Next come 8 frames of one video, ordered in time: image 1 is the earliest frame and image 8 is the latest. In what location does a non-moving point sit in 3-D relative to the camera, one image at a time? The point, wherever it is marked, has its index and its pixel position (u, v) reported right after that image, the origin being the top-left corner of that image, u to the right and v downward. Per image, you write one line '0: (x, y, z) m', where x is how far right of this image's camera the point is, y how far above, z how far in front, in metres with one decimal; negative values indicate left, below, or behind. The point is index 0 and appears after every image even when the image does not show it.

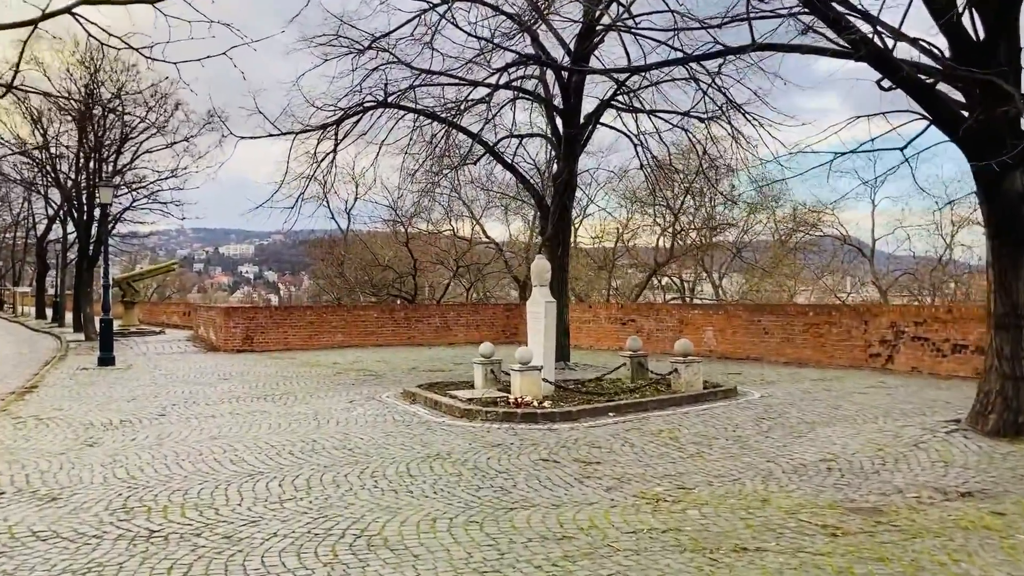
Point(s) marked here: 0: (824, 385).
0: (+4.5, -1.4, +13.4) m
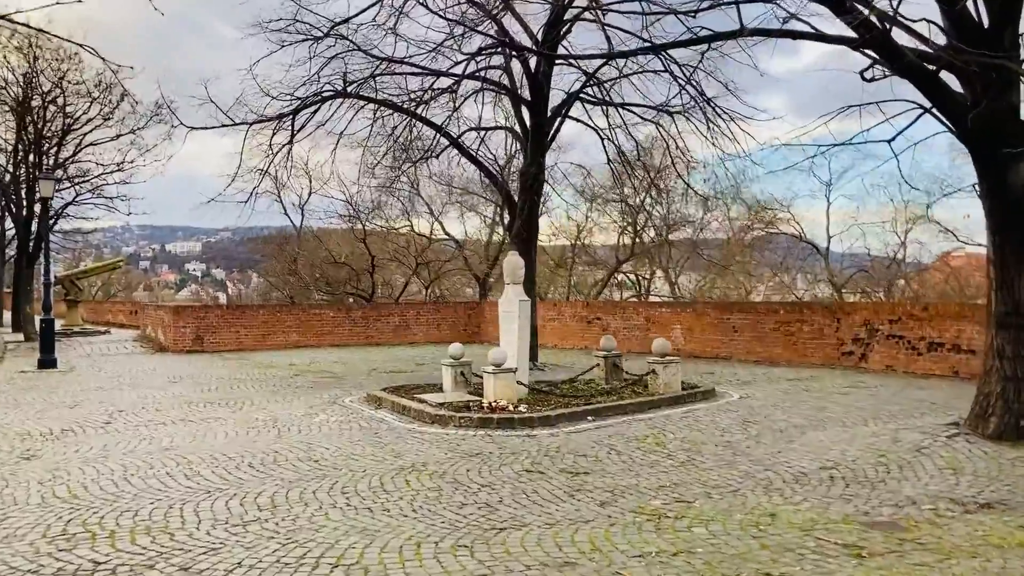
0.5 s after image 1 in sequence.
0: (+4.0, -1.4, +13.0) m
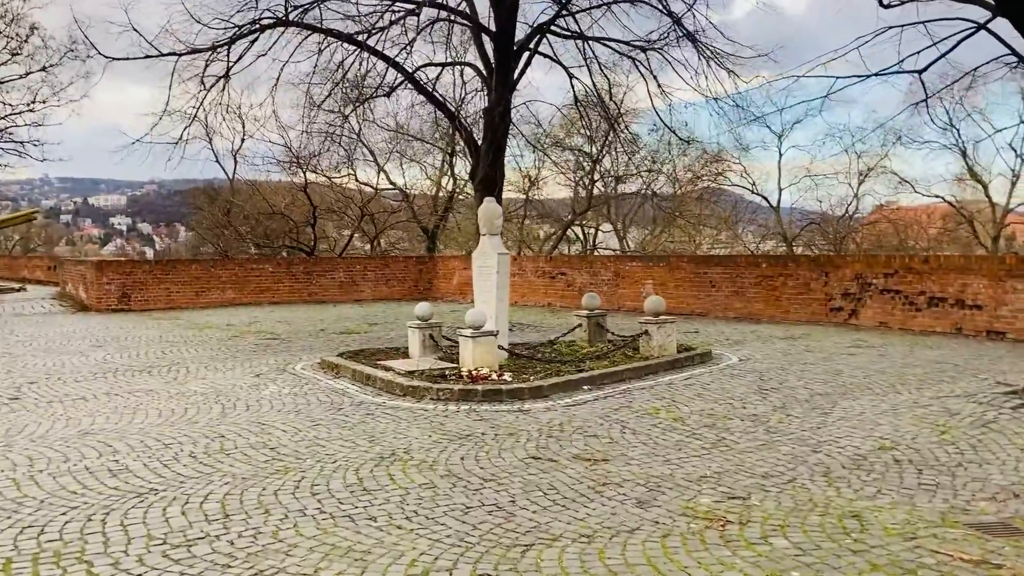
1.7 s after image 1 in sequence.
0: (+3.7, -0.7, +12.0) m
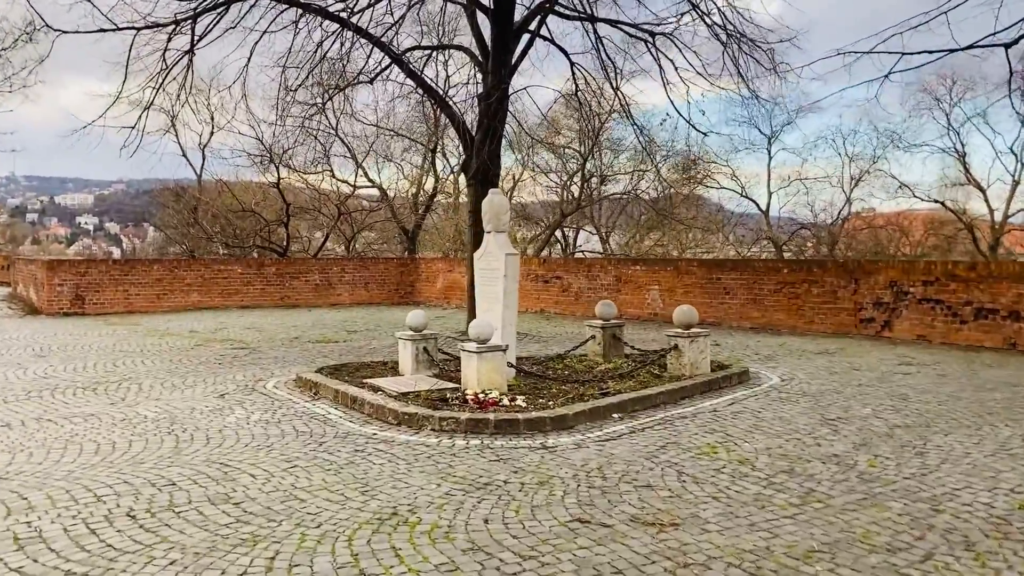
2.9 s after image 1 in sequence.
0: (+3.7, -0.8, +10.6) m
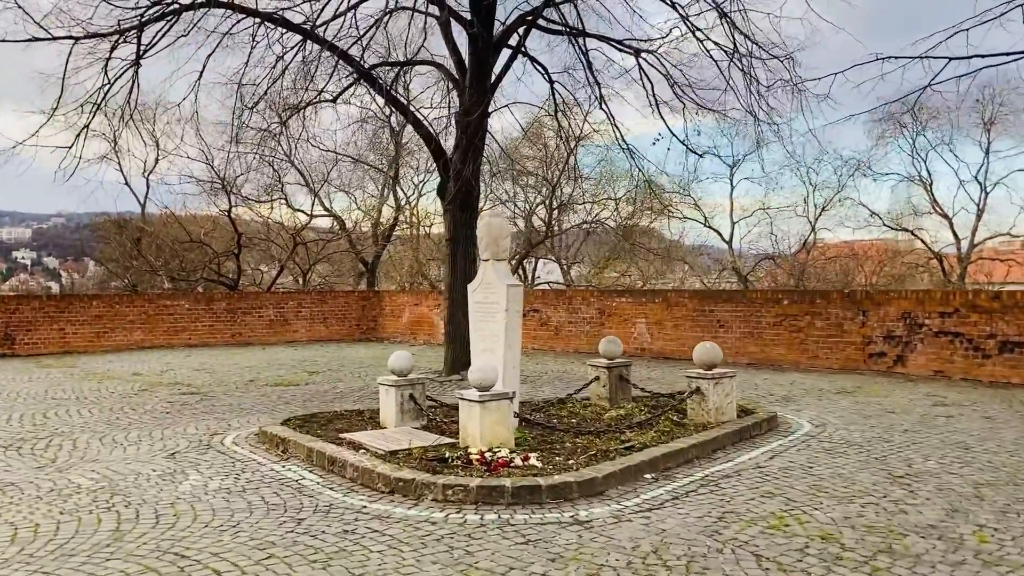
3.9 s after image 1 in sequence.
0: (+3.6, -1.2, +9.6) m
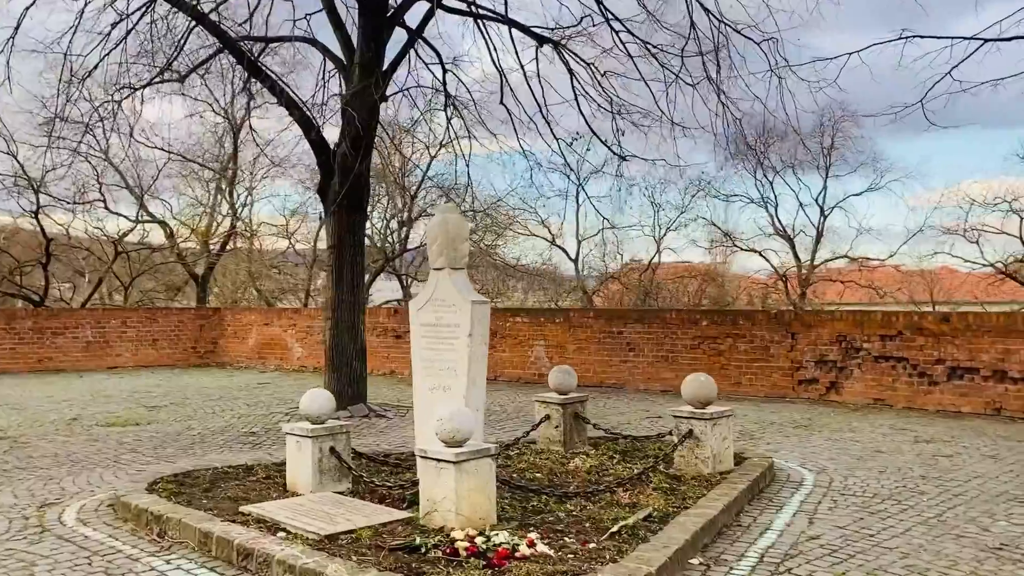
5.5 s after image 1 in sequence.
0: (+3.0, -1.4, +8.4) m
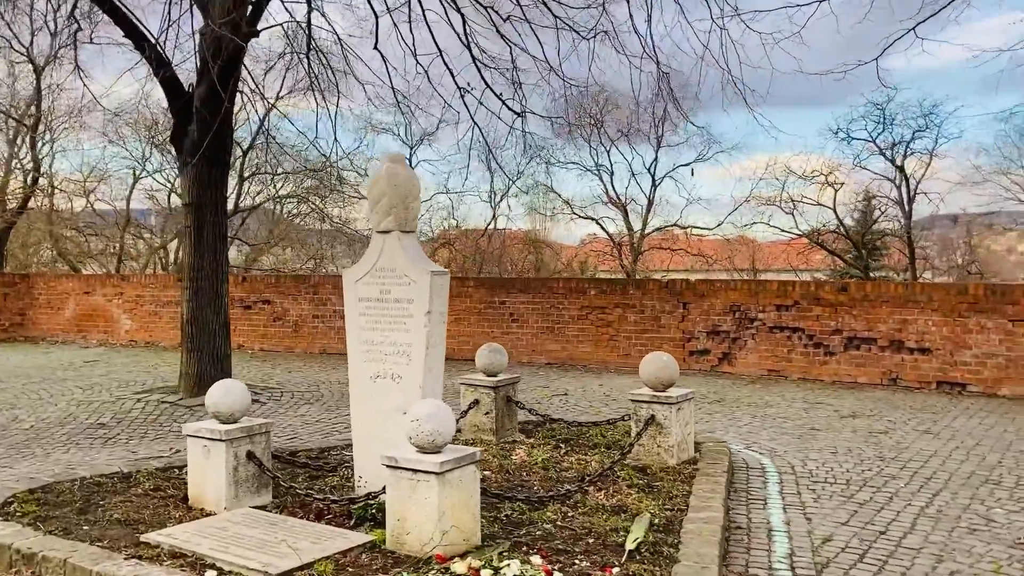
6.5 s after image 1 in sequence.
0: (+2.2, -1.1, +8.0) m
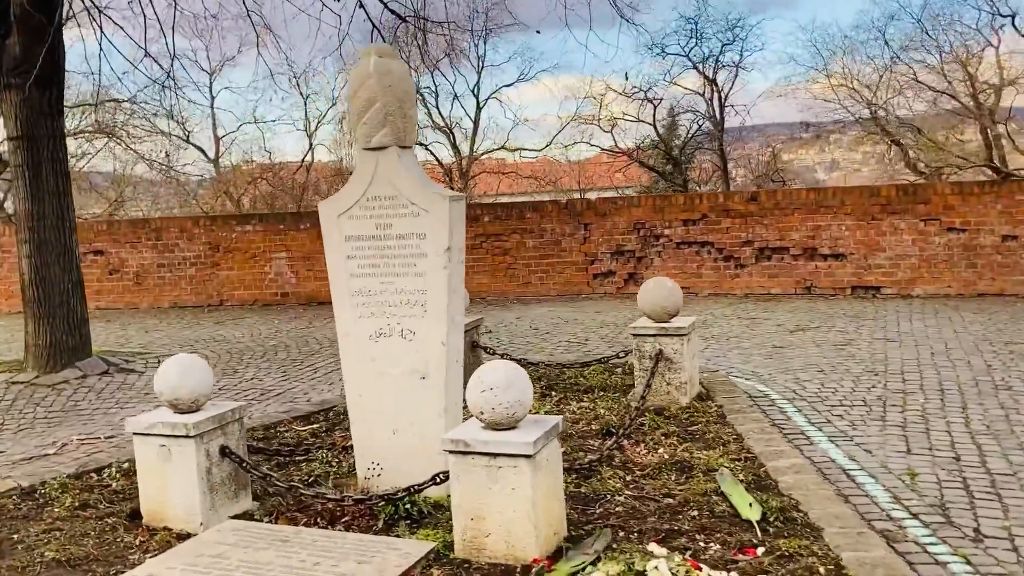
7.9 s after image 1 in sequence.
0: (+1.7, -0.4, +7.5) m
